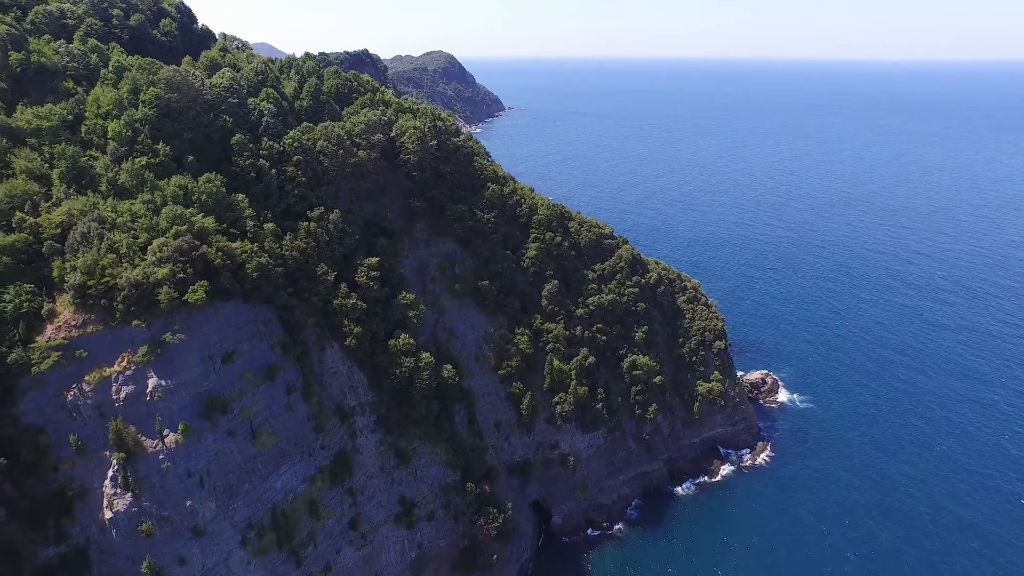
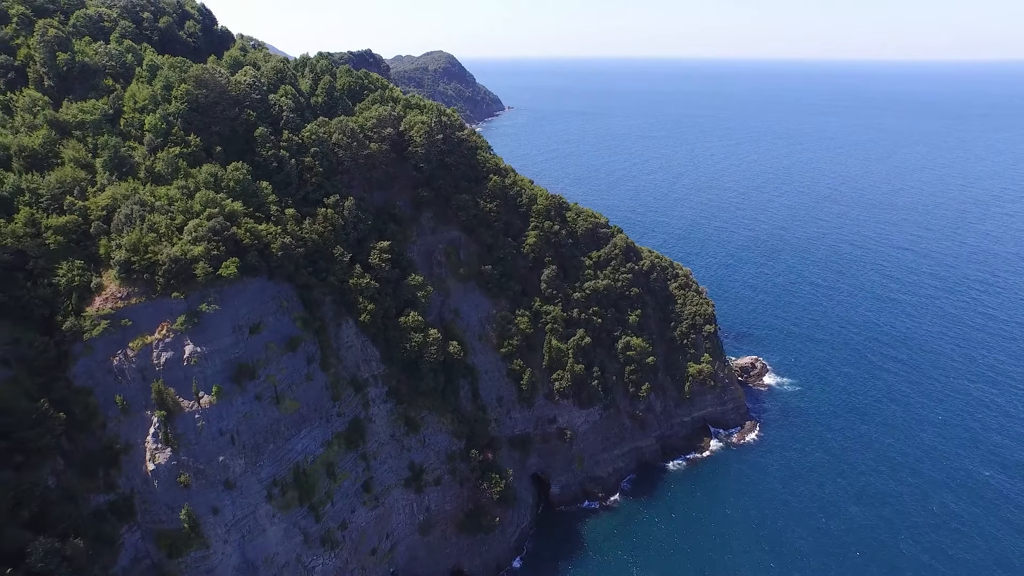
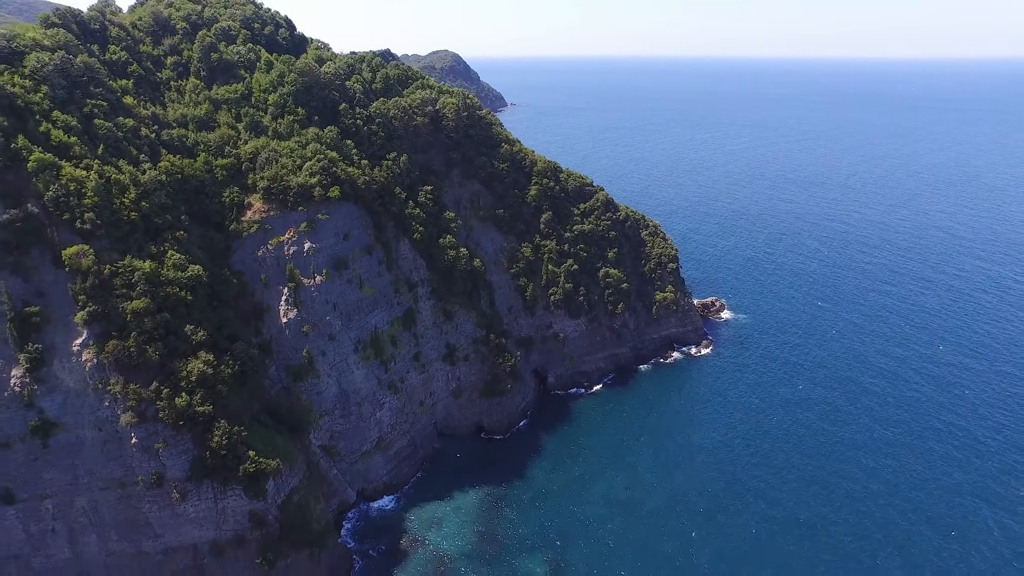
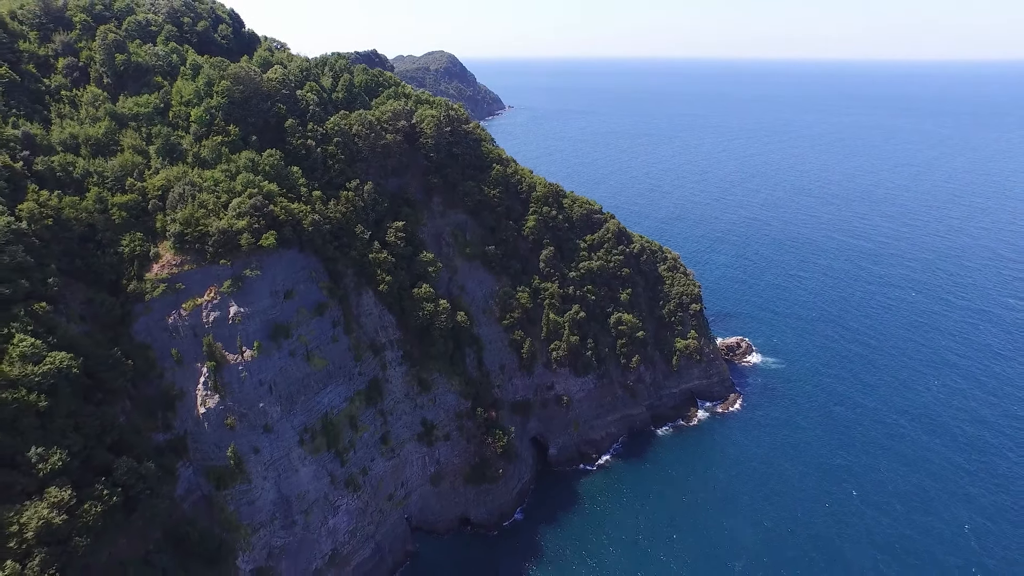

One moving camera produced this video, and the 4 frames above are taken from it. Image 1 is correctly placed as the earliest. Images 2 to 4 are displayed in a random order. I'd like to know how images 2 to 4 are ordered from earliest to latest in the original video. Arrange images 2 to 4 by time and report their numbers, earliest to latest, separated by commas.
2, 4, 3
